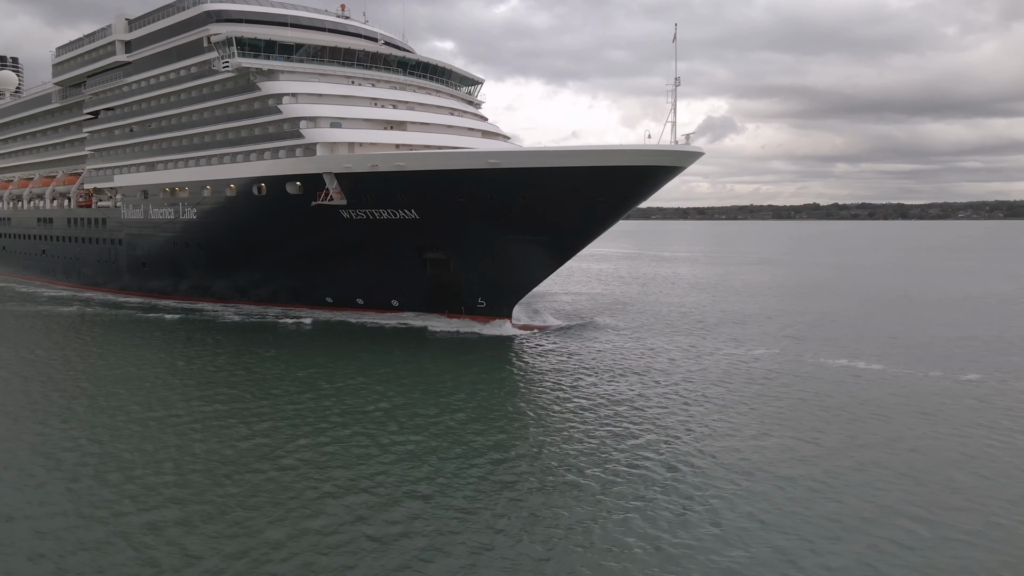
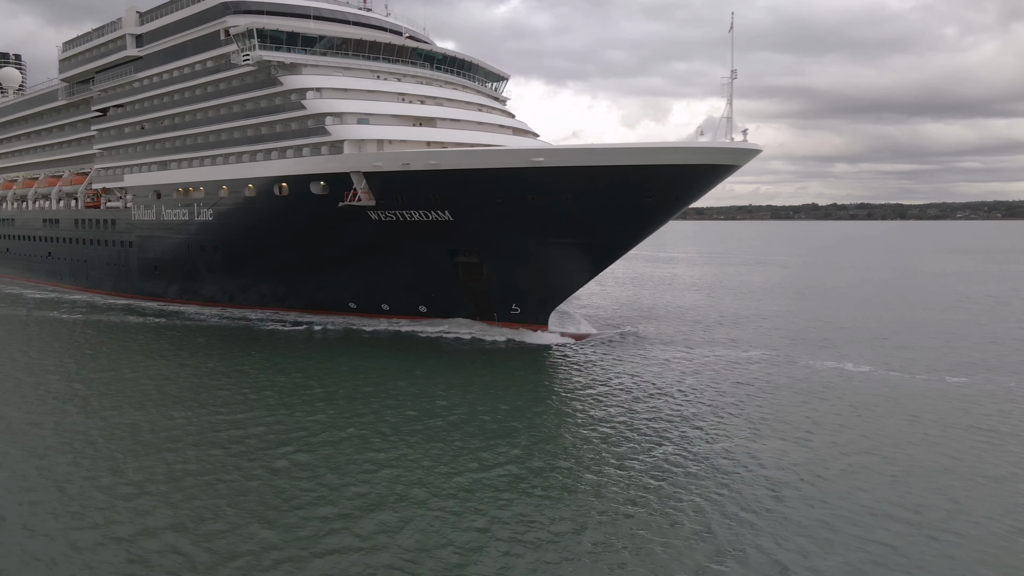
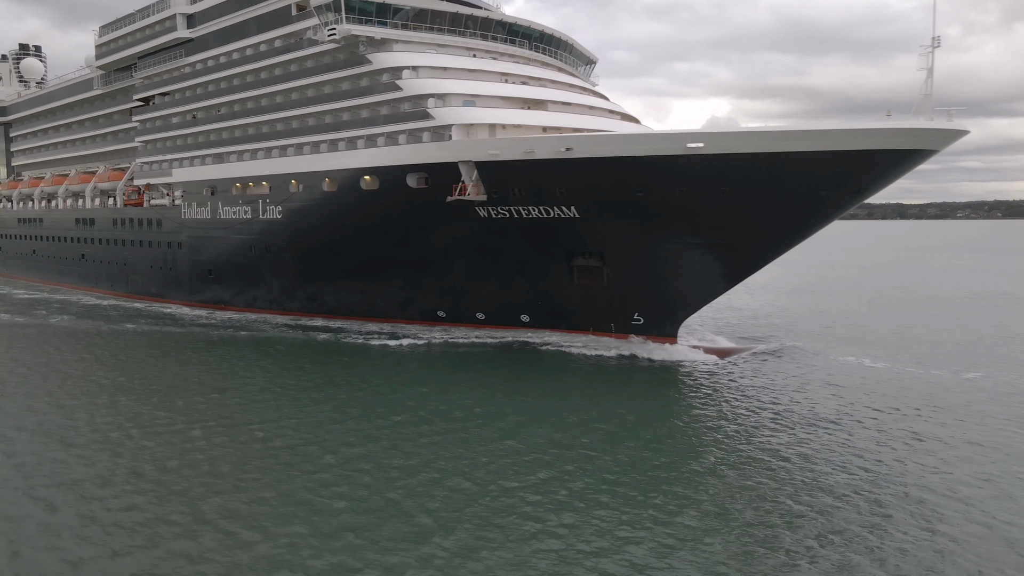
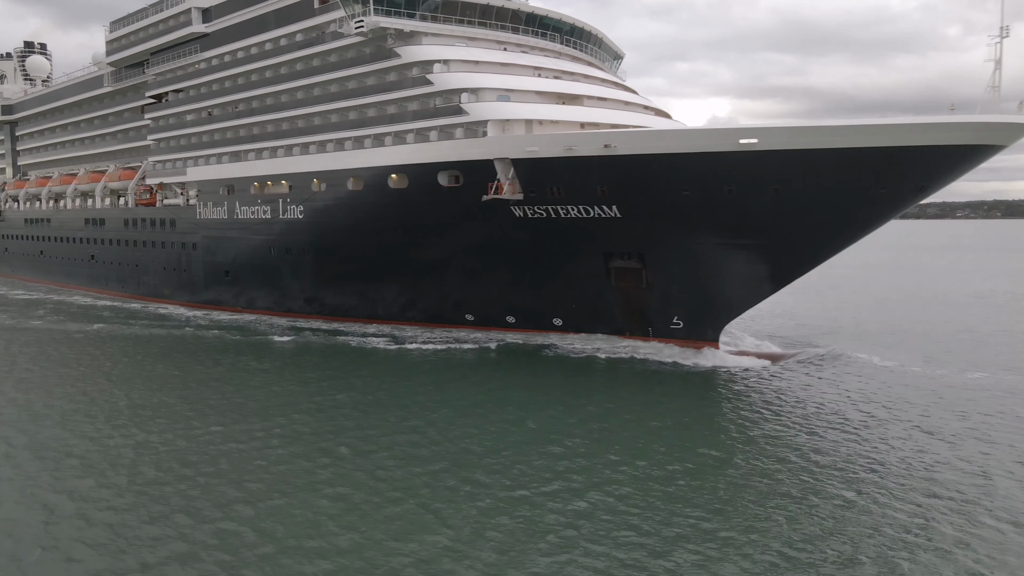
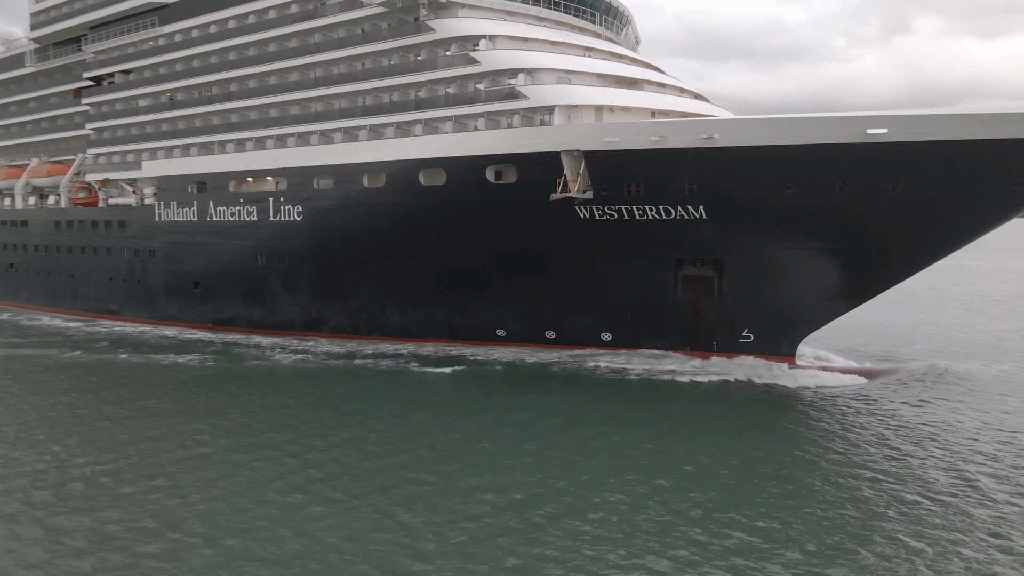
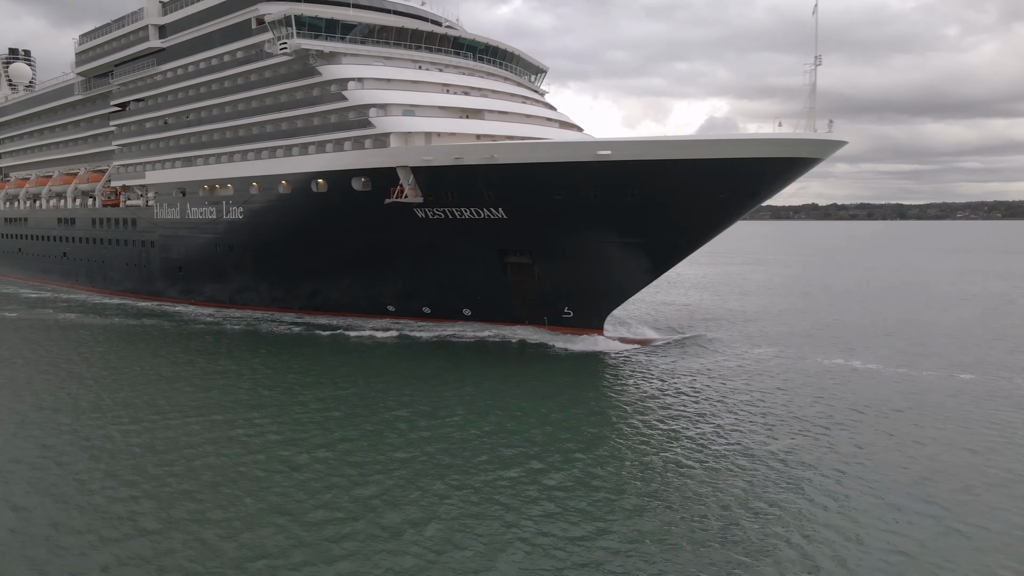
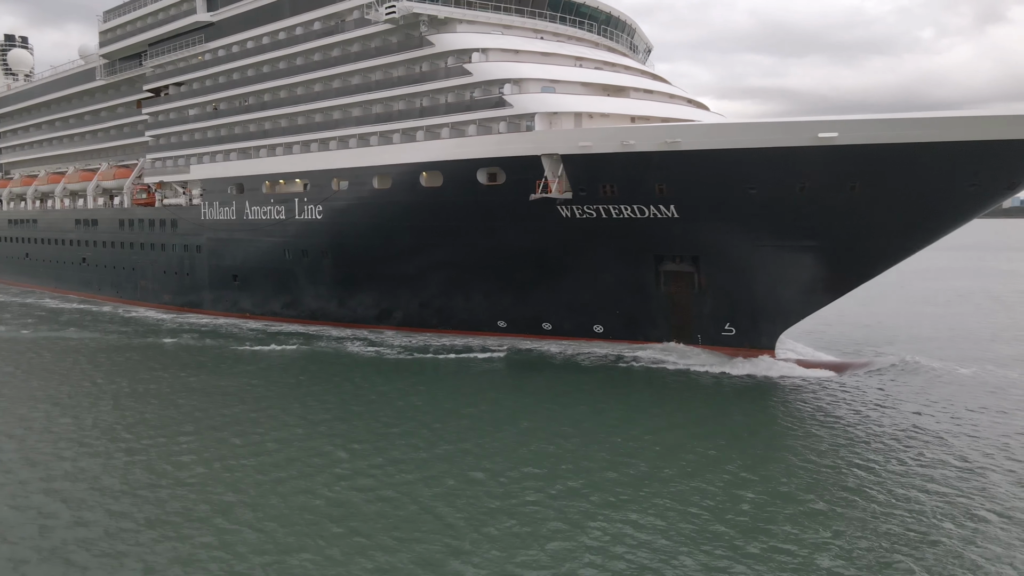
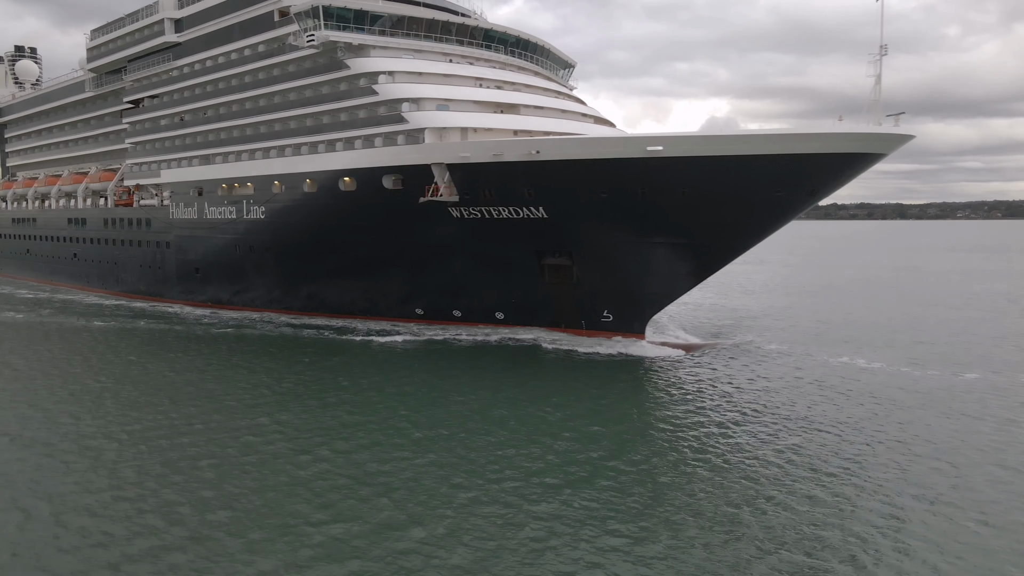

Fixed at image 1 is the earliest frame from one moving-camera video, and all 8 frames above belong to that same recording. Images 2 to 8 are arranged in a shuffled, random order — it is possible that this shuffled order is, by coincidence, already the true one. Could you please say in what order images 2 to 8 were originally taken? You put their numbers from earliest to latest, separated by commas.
2, 6, 8, 3, 4, 7, 5
